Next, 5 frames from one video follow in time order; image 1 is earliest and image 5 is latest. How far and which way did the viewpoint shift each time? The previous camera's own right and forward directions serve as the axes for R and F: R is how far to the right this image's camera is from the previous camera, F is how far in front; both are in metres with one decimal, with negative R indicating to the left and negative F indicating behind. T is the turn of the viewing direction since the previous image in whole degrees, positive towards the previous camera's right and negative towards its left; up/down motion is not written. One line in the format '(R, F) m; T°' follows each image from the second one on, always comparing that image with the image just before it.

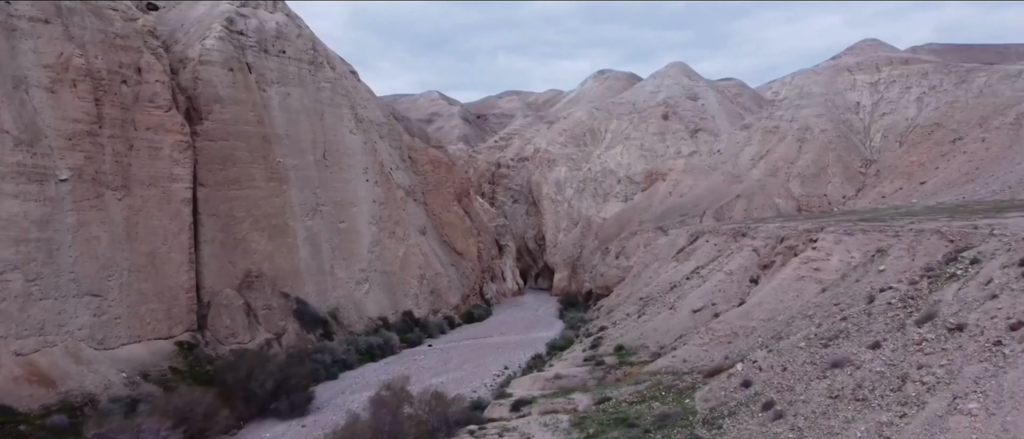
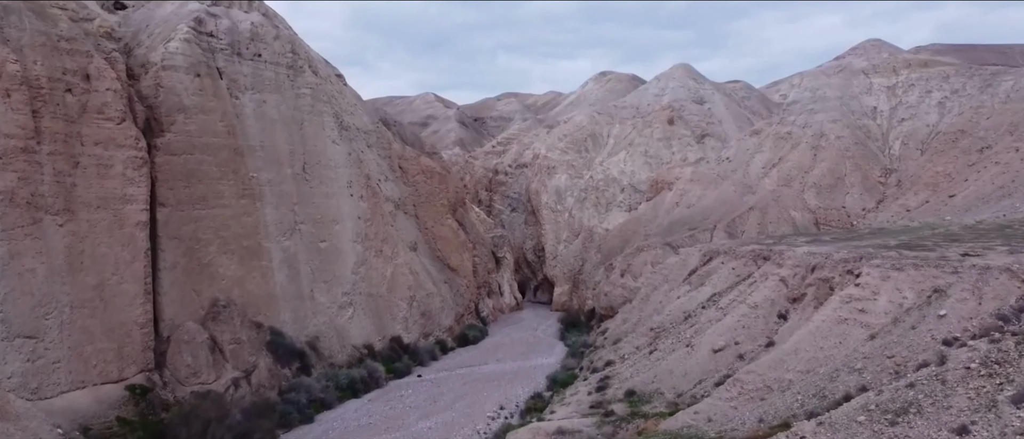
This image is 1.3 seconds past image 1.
(0.0, +1.9) m; 0°
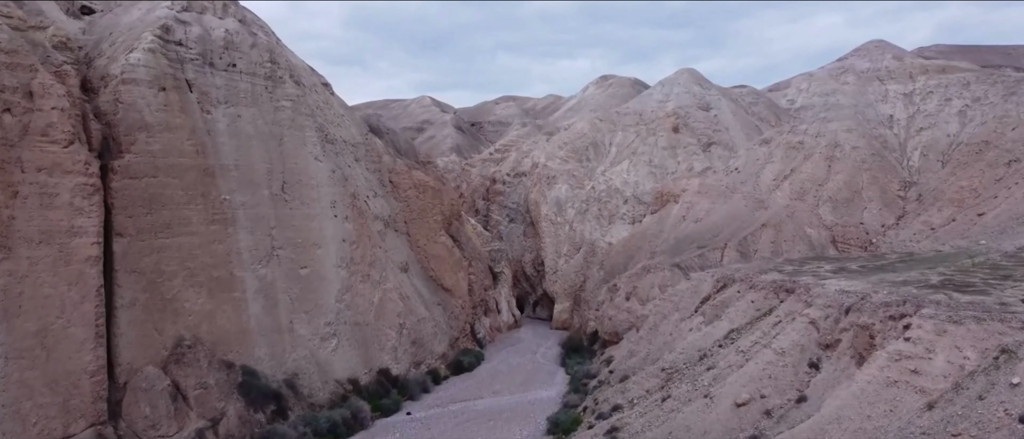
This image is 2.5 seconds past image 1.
(0.0, +1.7) m; 0°
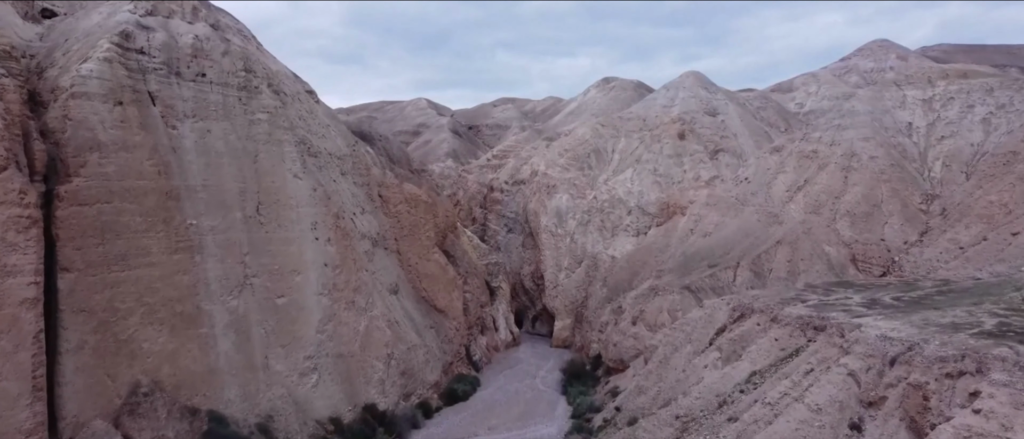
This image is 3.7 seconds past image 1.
(0.0, +1.7) m; 0°
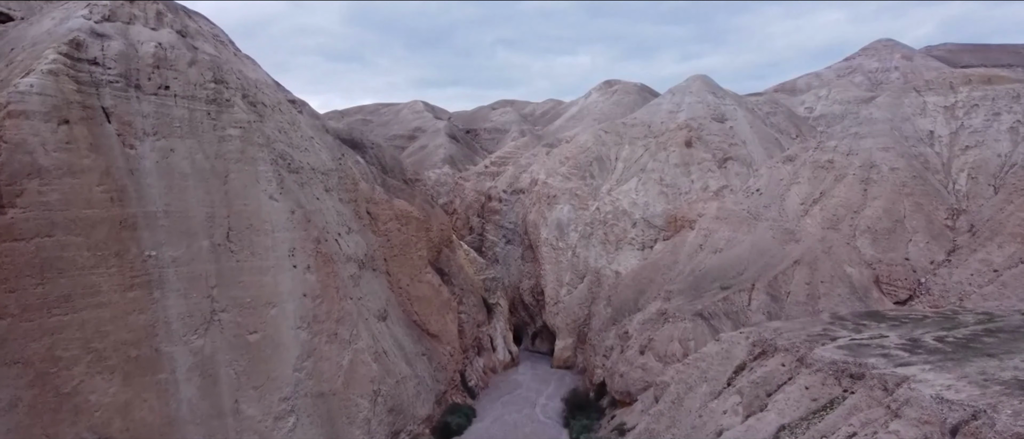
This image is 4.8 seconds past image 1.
(0.0, +1.7) m; 0°
